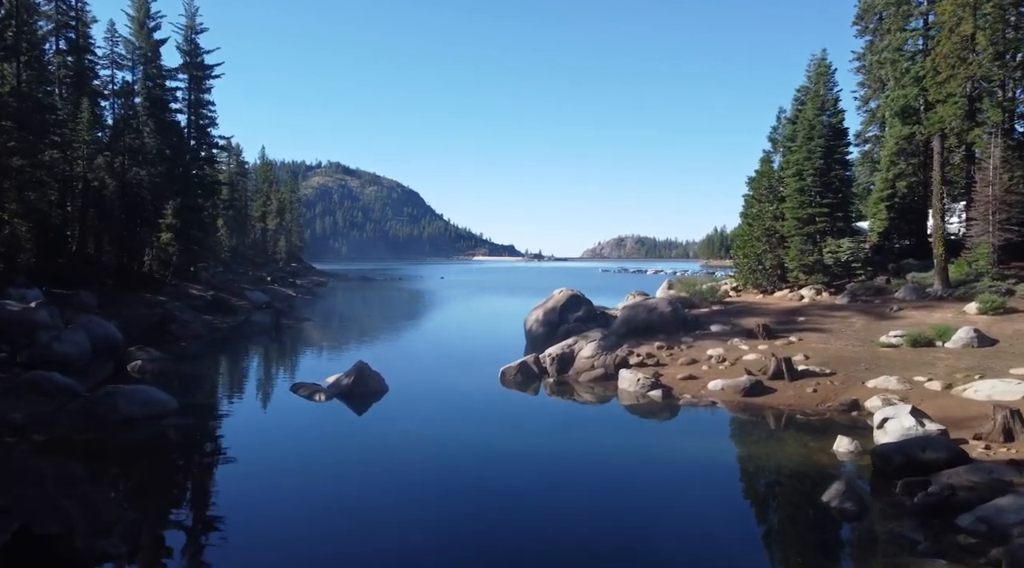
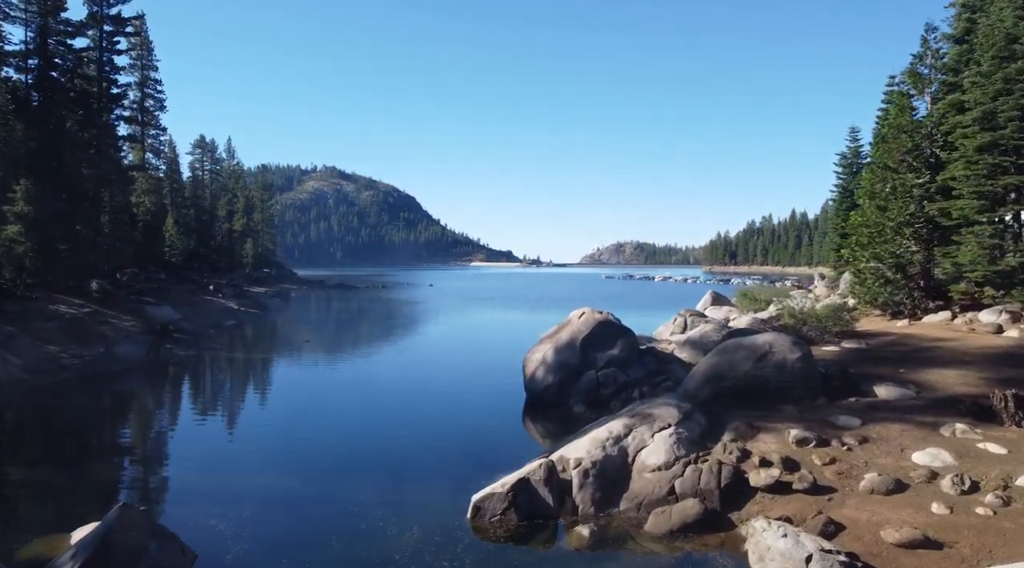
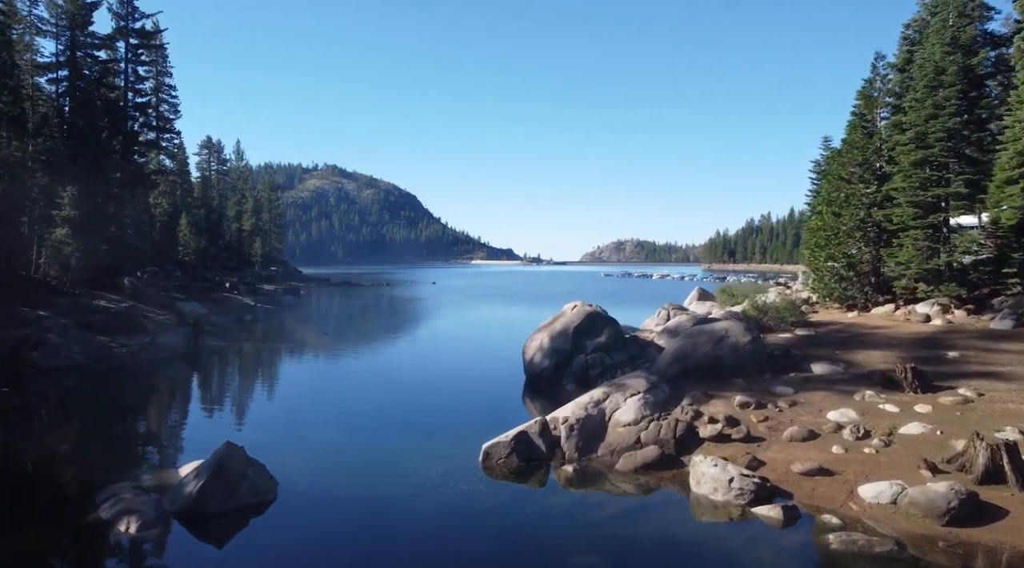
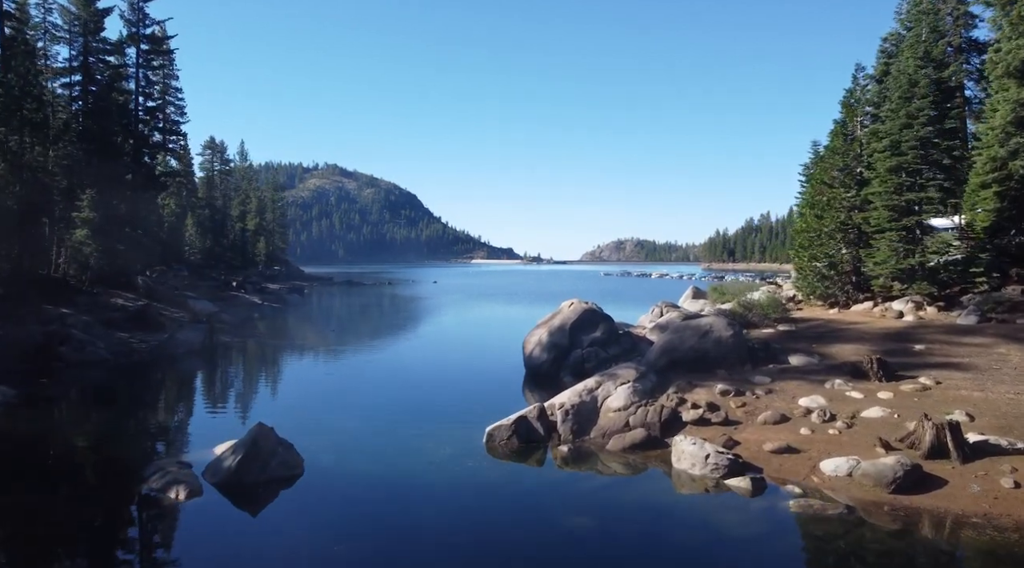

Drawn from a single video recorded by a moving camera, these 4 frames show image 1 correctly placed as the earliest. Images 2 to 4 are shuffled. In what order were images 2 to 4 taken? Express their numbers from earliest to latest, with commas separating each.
4, 3, 2
